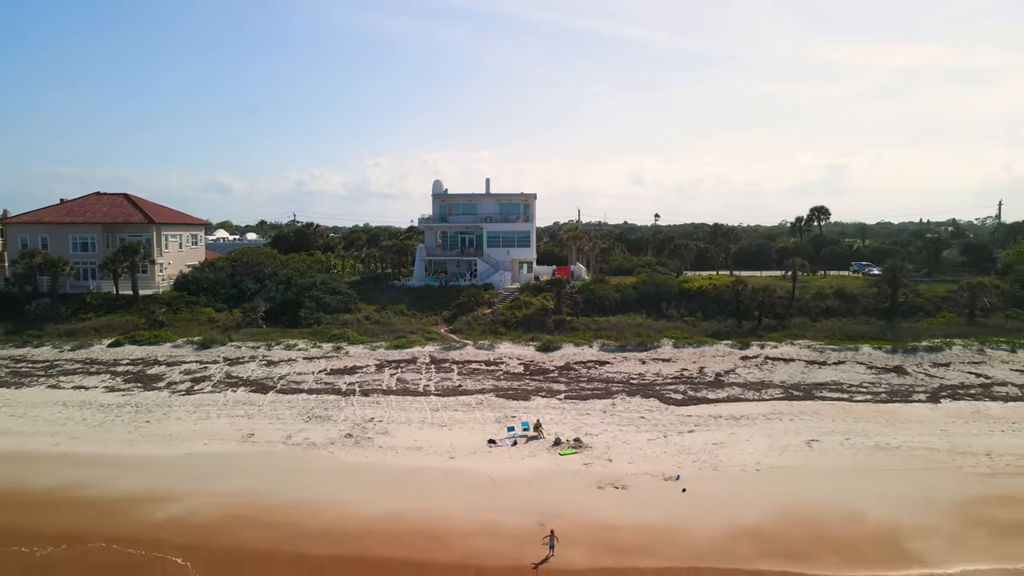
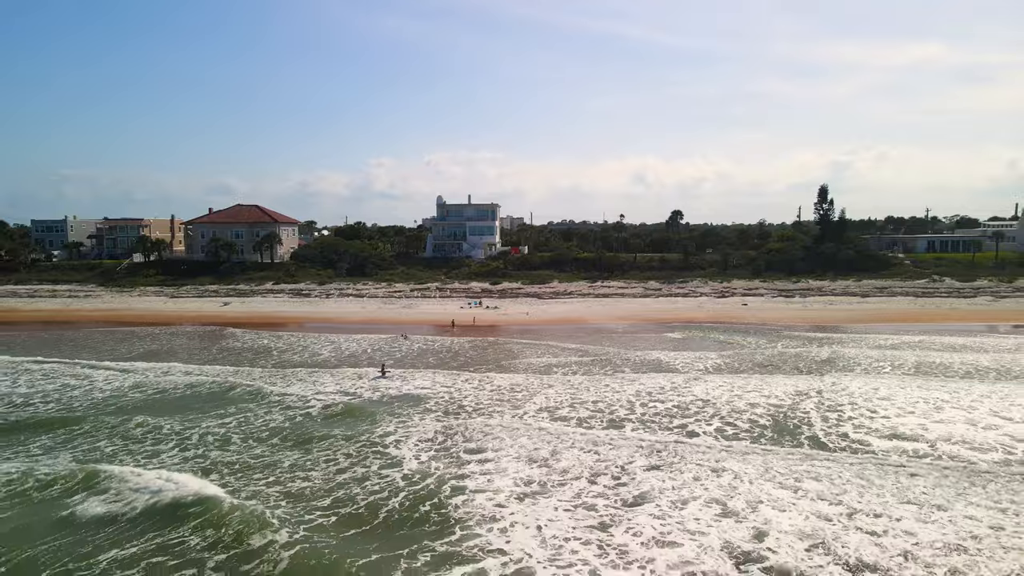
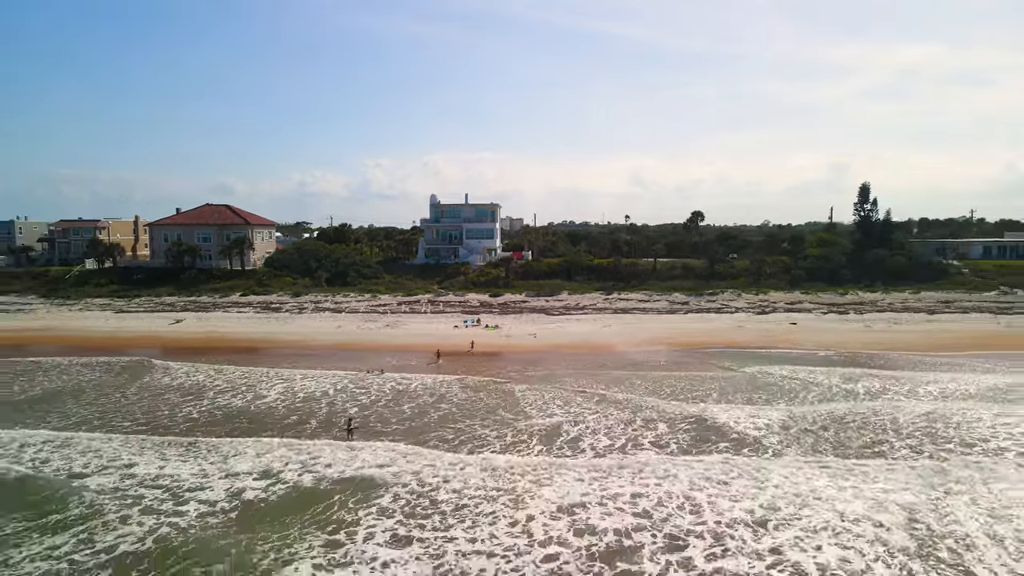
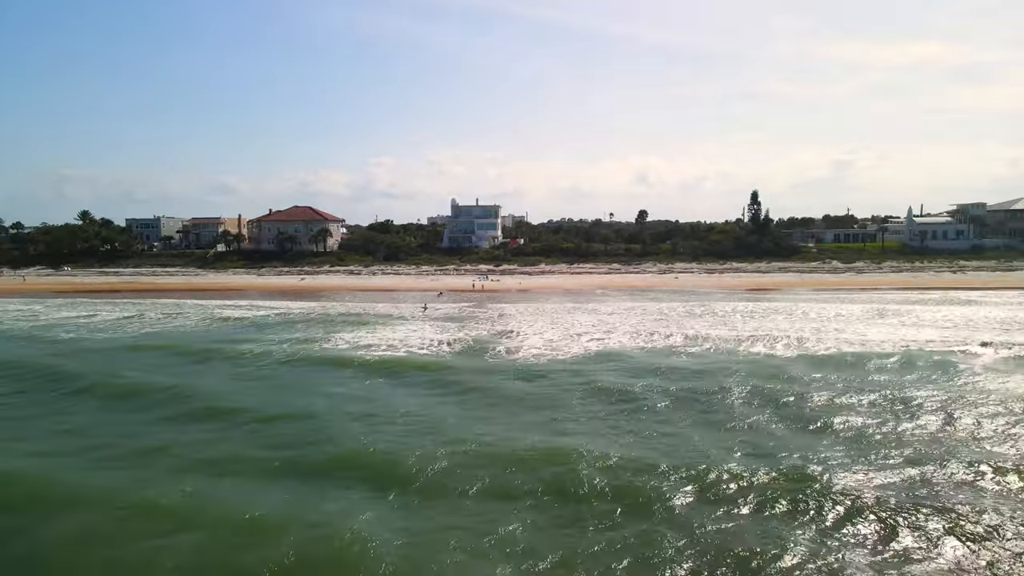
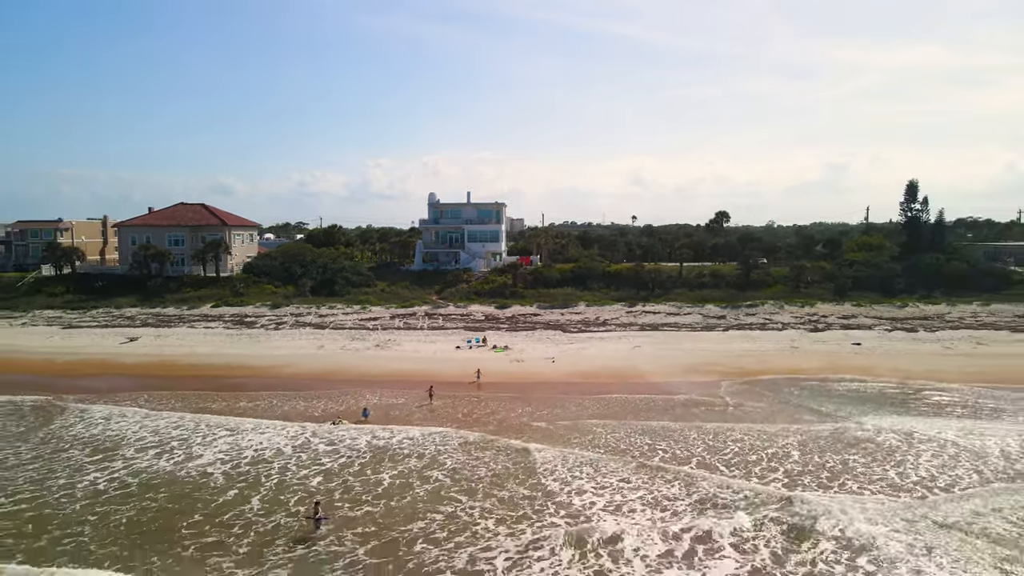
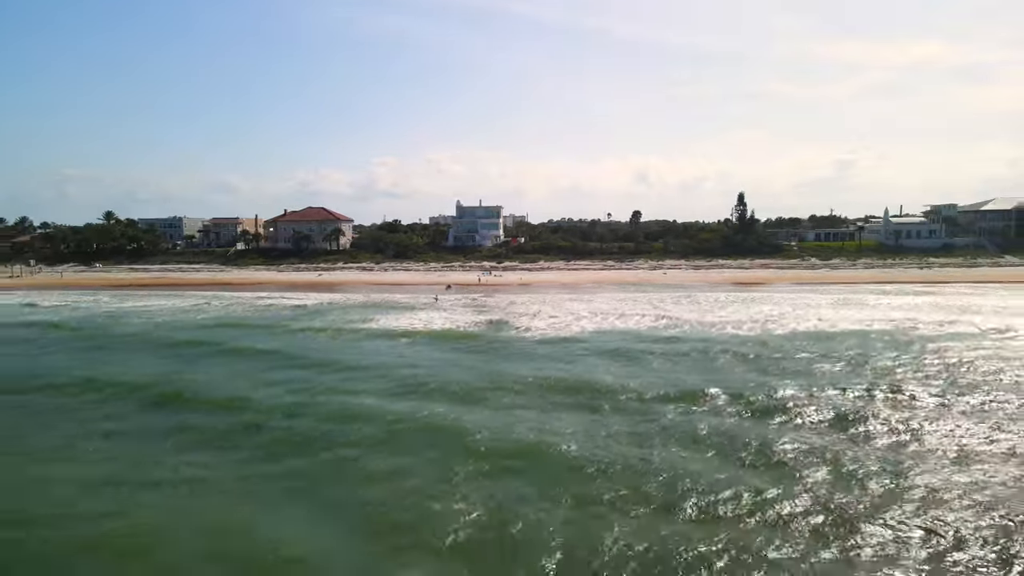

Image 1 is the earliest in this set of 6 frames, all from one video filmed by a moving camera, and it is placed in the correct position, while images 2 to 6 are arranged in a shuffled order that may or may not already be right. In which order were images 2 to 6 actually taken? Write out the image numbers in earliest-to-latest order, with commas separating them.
5, 3, 2, 4, 6
